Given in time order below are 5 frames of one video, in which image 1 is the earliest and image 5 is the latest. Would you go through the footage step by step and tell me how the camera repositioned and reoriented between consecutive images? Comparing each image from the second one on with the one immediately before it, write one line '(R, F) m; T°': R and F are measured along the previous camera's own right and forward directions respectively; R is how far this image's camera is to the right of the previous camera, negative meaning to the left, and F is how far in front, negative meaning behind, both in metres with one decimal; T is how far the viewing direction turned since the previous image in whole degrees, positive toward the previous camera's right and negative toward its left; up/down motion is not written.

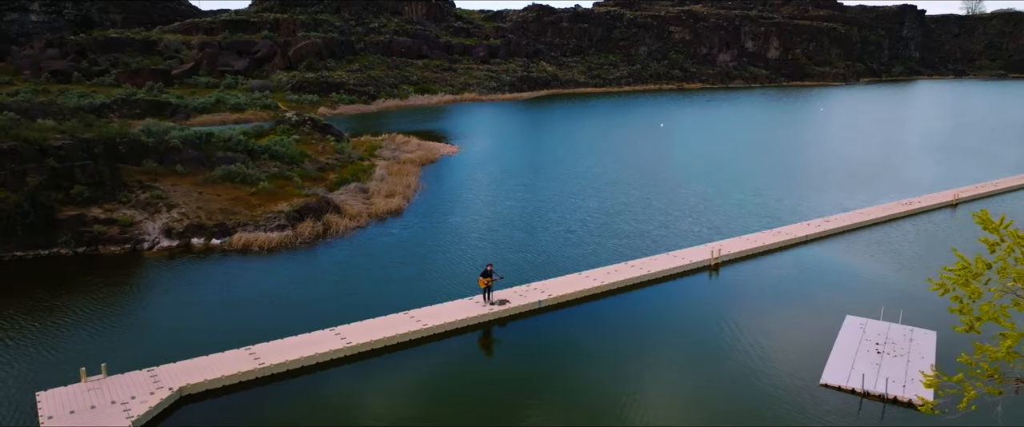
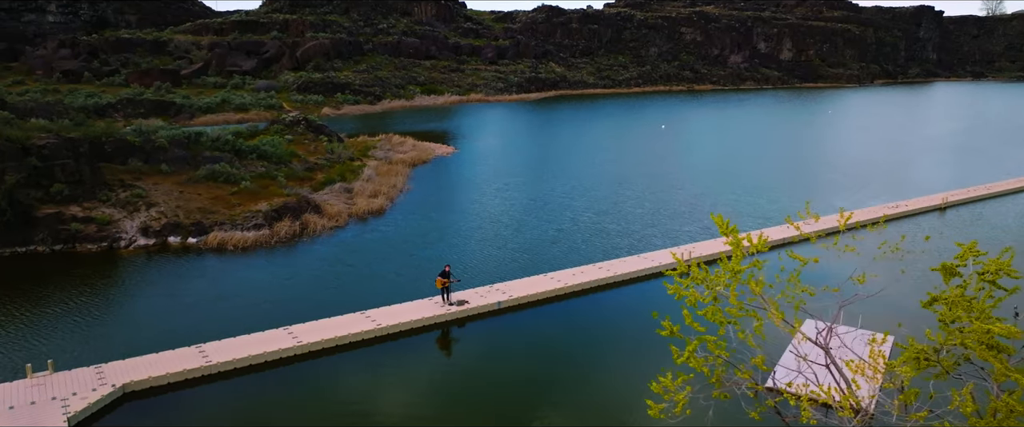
(+0.9, 0.0) m; -1°
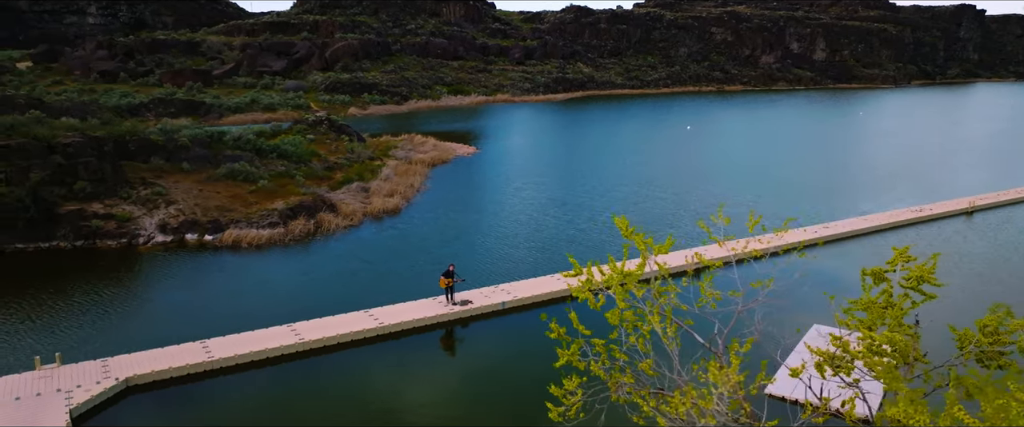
(+0.4, 0.0) m; -2°
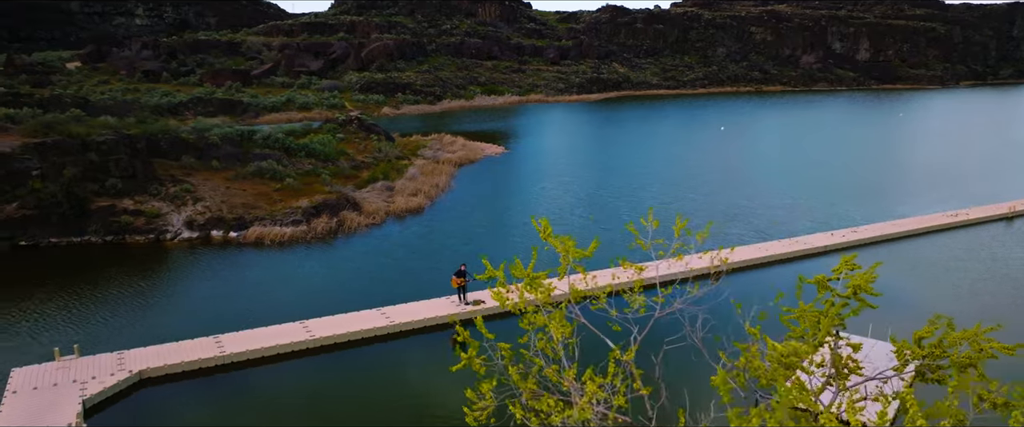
(+0.4, +0.1) m; -3°
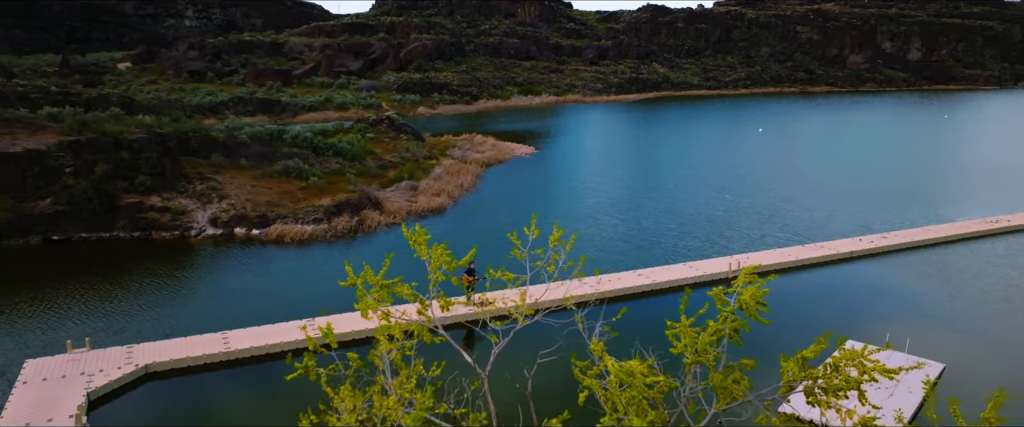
(+0.5, +0.1) m; -3°
